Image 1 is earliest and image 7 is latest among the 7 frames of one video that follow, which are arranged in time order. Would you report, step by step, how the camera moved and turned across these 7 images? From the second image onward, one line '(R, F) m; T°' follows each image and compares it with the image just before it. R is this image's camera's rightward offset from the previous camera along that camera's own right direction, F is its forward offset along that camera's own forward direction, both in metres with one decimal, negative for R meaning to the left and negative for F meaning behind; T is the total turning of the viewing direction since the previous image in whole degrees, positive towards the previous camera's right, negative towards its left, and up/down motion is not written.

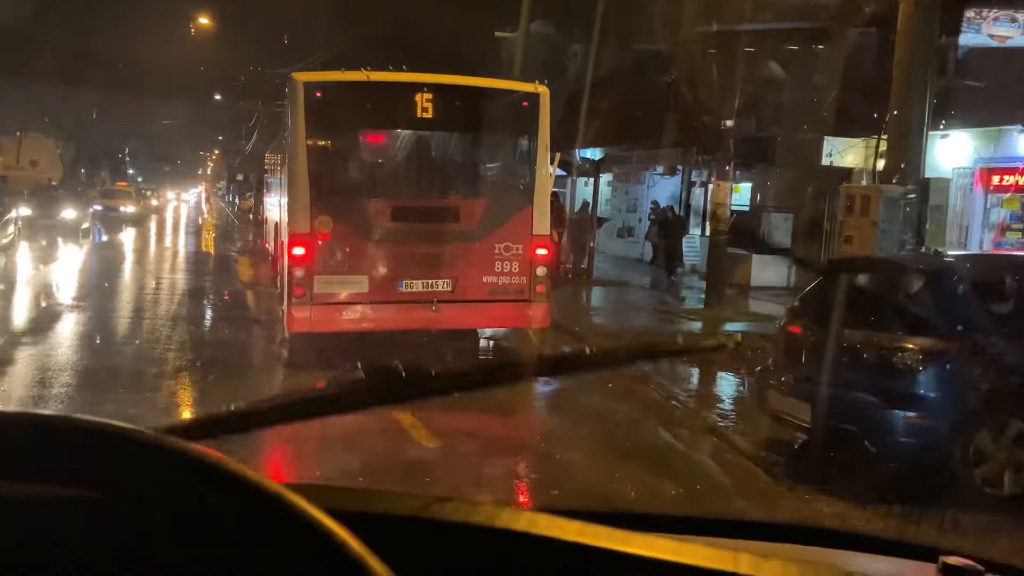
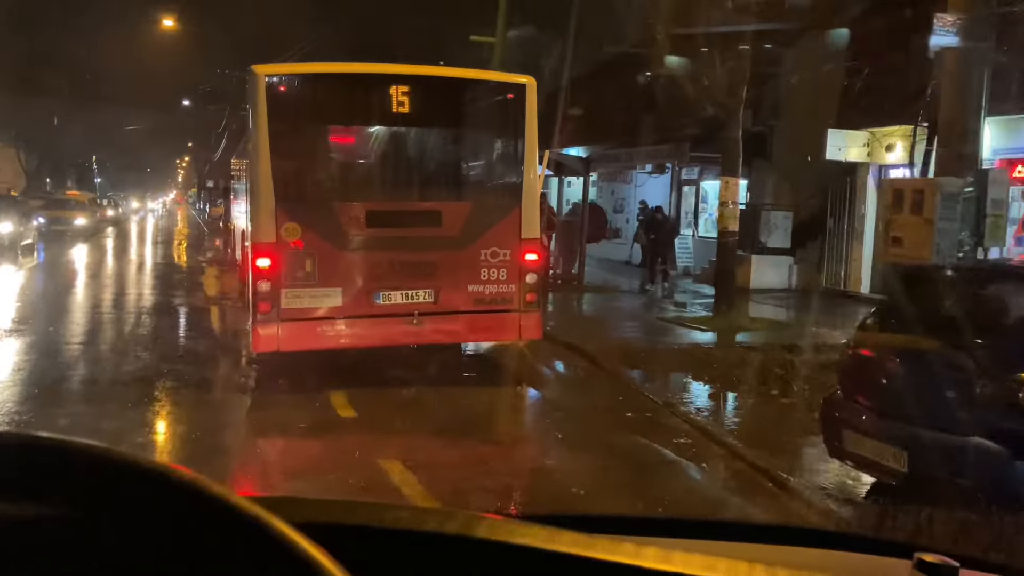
(-0.1, +0.8) m; +2°
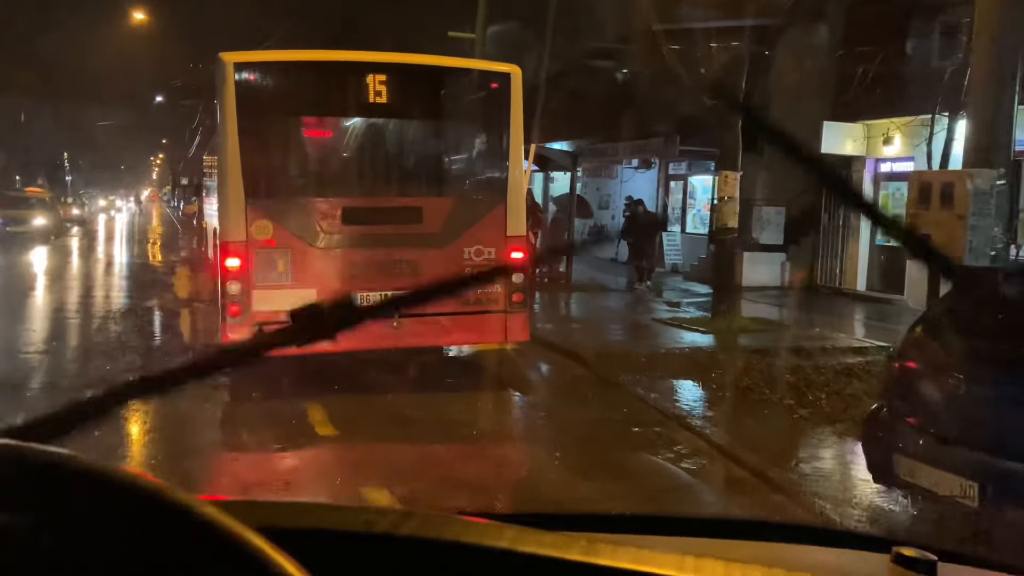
(-0.1, +0.5) m; +1°
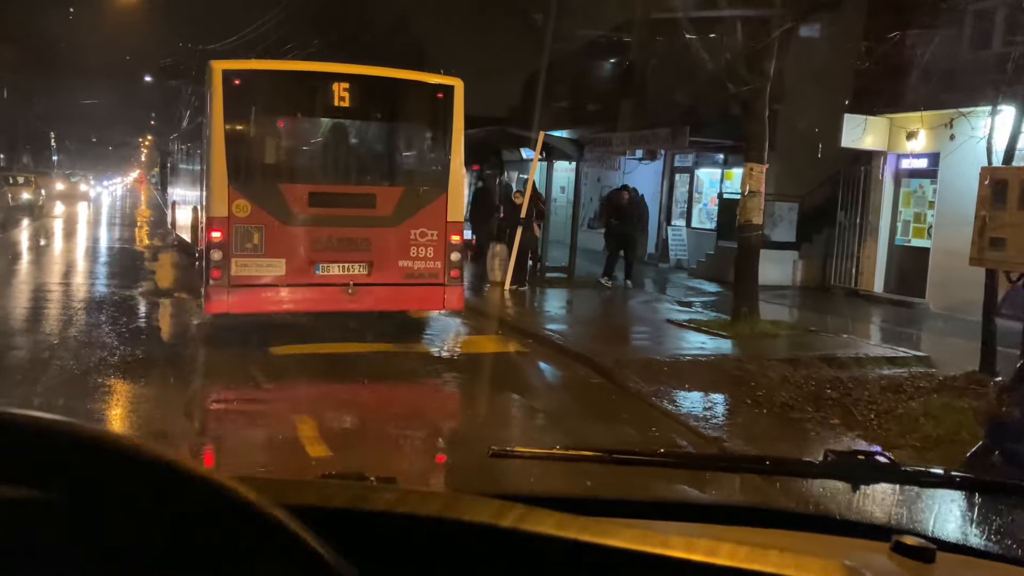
(-0.1, +0.6) m; +1°
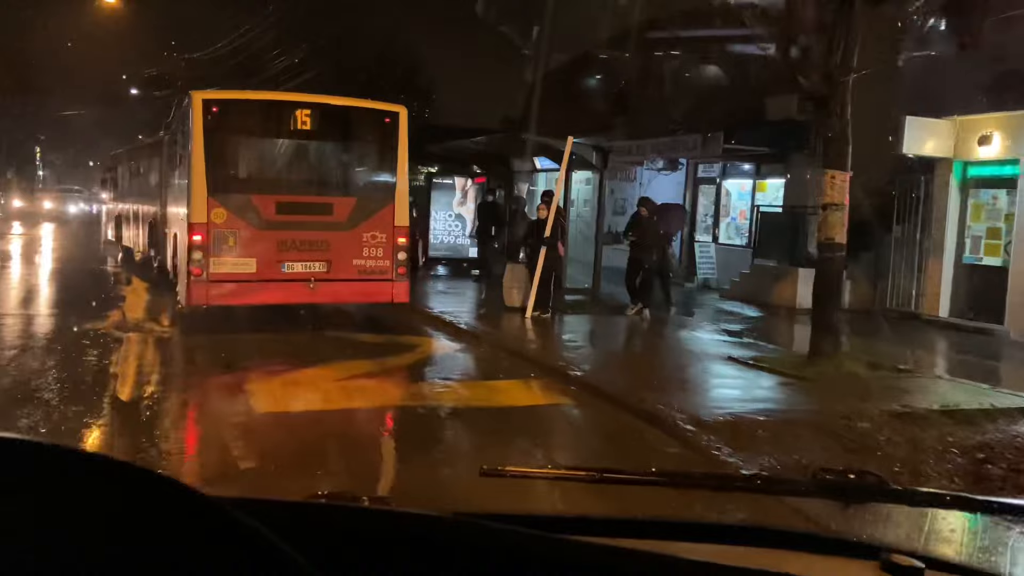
(-0.3, +1.3) m; +1°
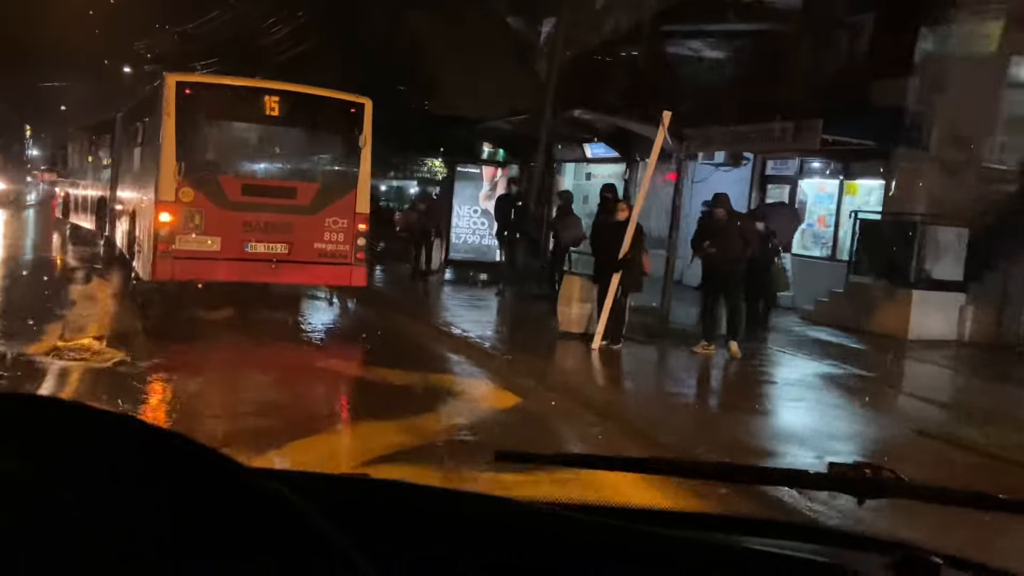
(-0.5, +2.0) m; 0°
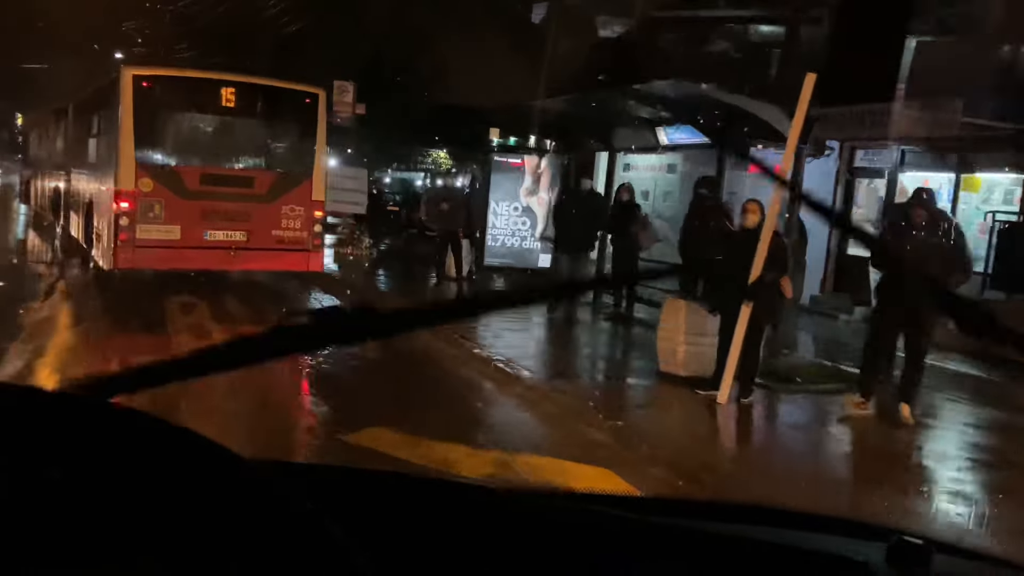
(-0.5, +1.7) m; 0°
